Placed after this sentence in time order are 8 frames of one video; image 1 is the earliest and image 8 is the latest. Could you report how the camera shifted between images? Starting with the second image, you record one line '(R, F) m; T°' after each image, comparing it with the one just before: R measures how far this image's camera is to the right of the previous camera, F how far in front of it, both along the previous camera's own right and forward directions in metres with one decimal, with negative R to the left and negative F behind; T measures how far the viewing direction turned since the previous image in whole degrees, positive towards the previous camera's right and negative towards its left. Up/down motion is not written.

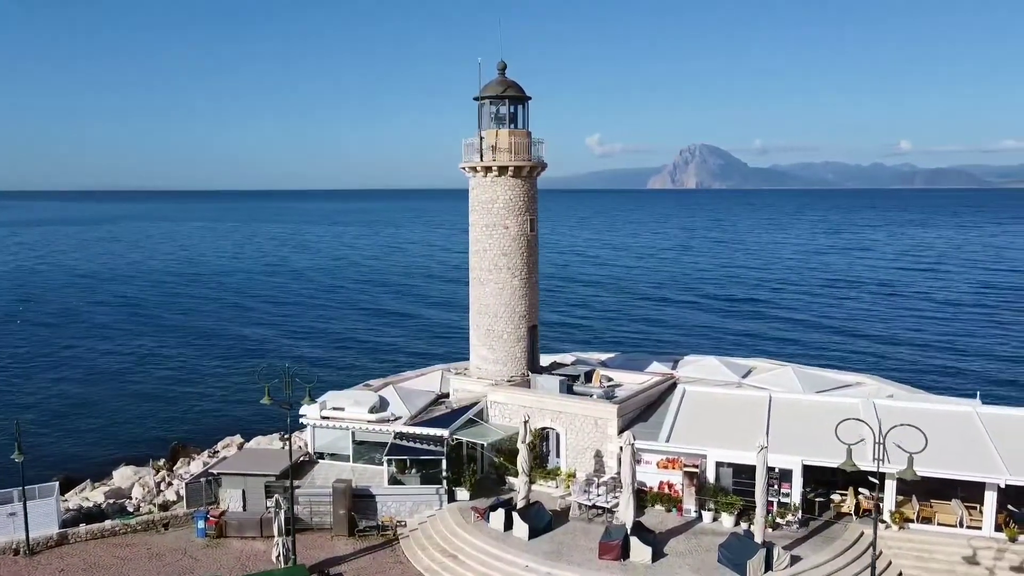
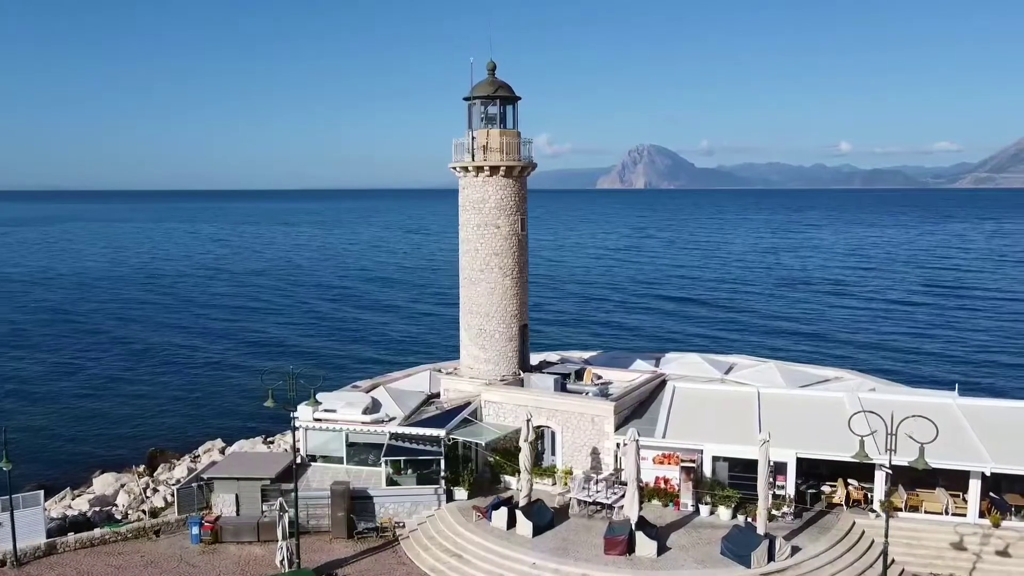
(-1.3, -0.1) m; +3°
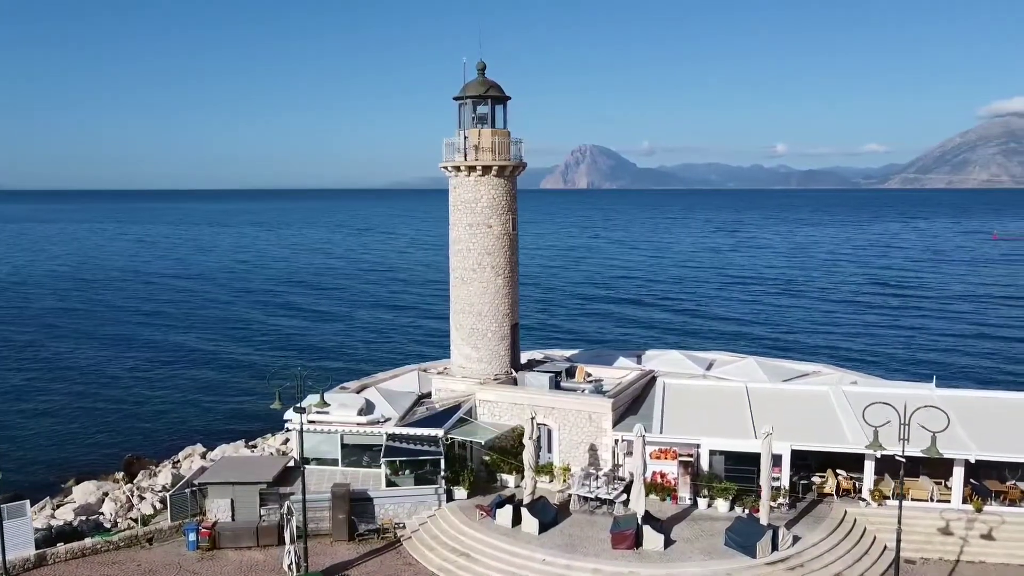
(-1.5, -0.1) m; +4°
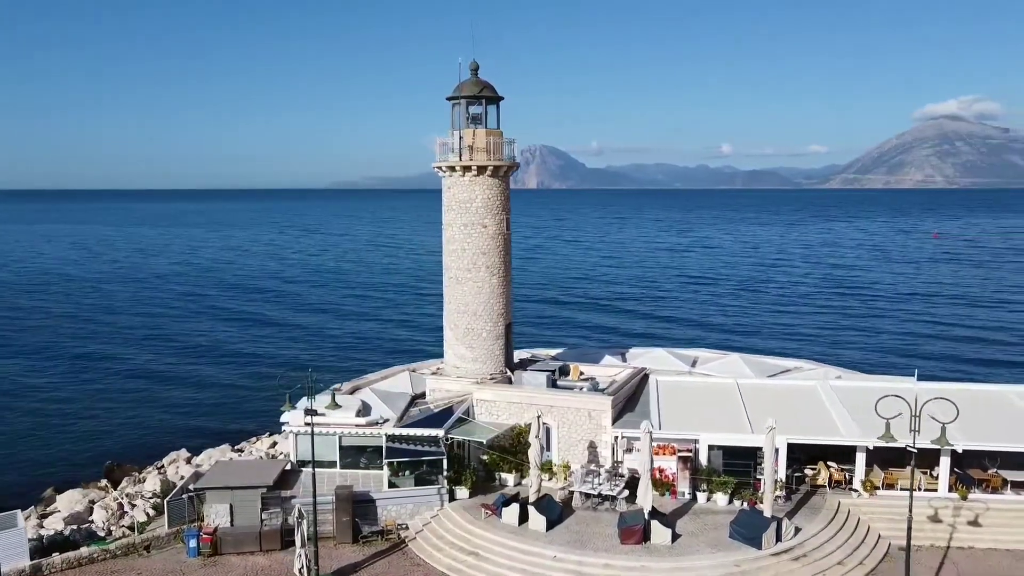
(-1.4, -0.1) m; +3°
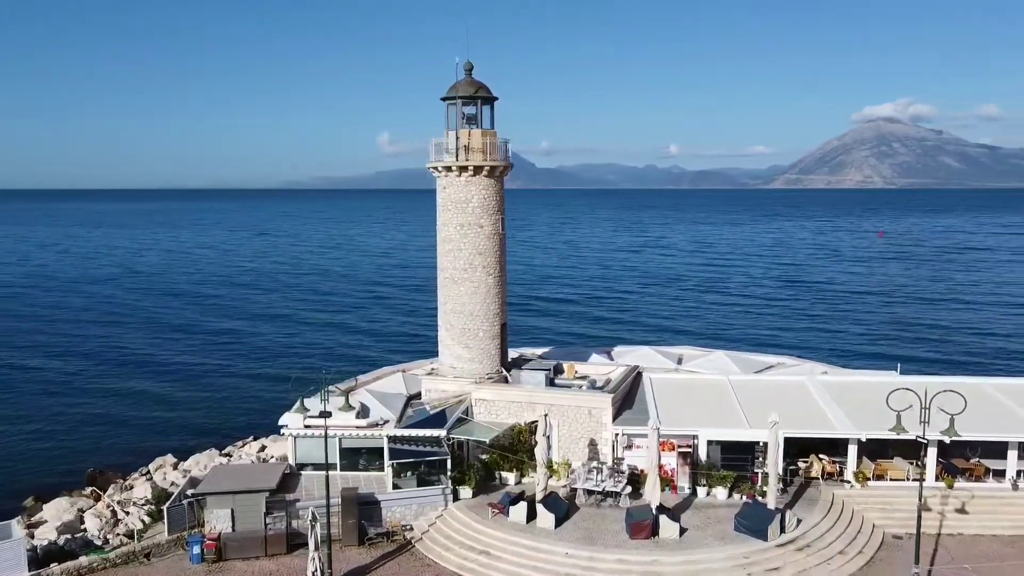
(-1.4, -0.1) m; +3°
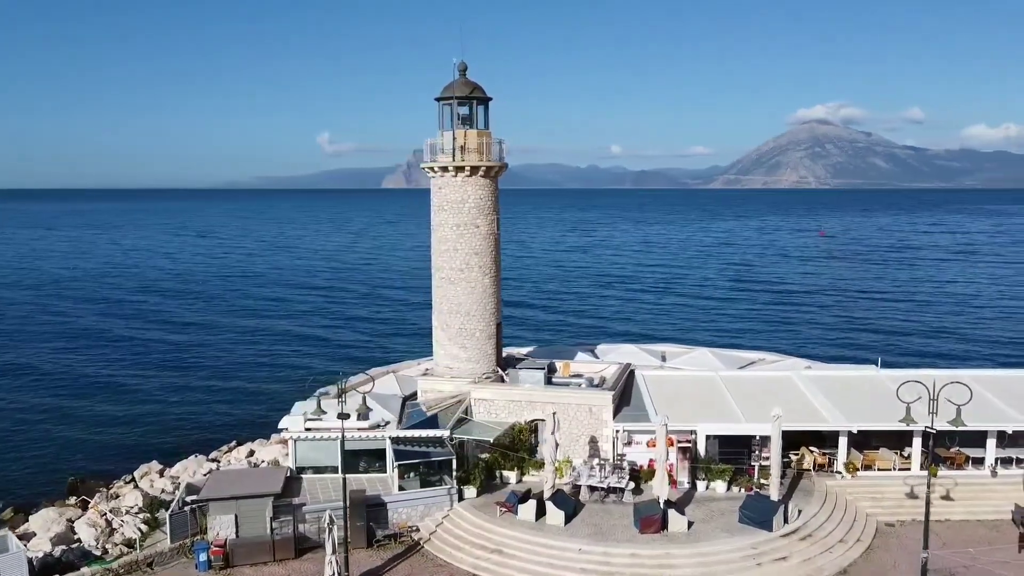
(-1.6, -0.1) m; +4°
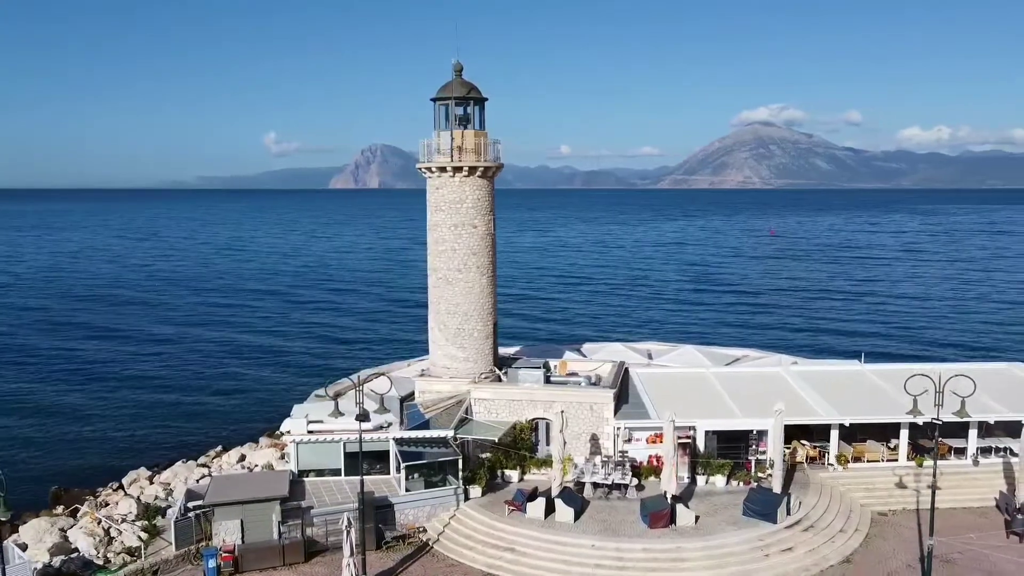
(-1.5, -0.1) m; +3°
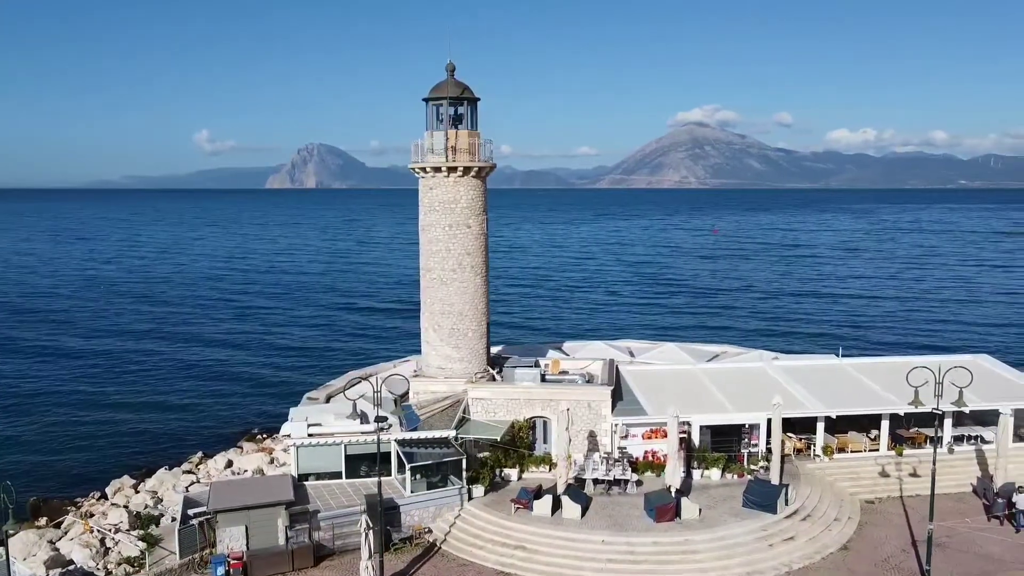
(-1.7, -0.1) m; +4°
